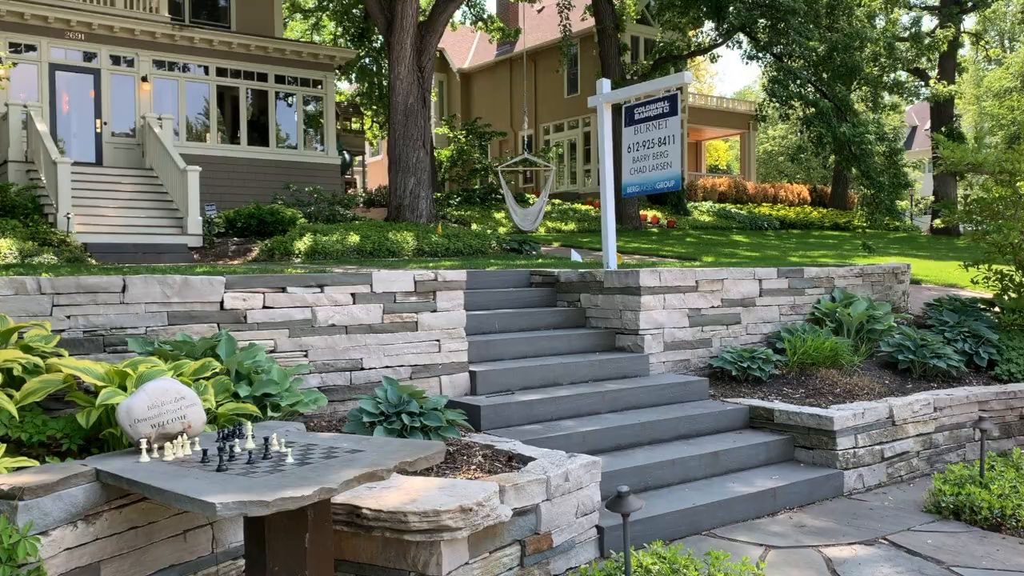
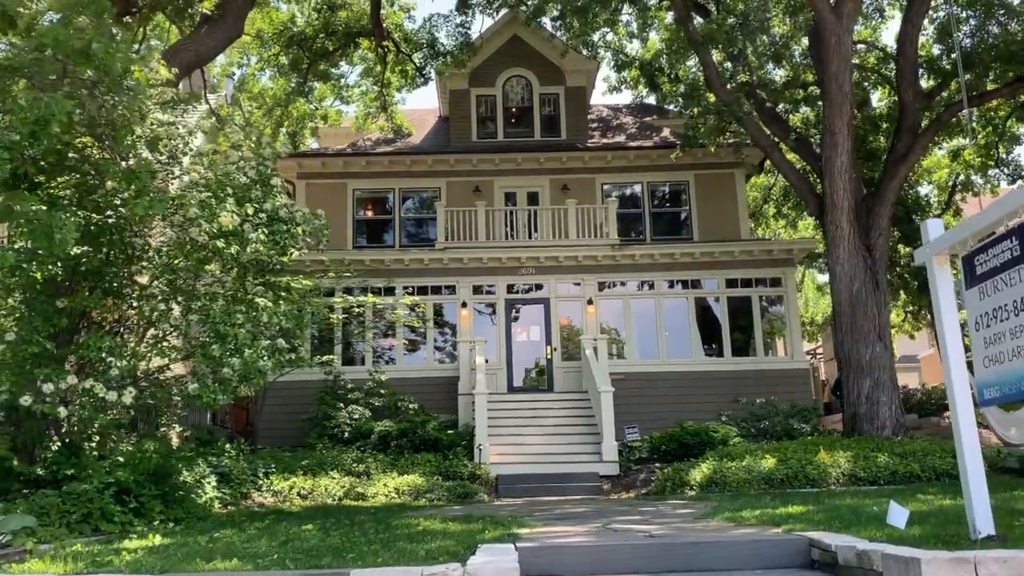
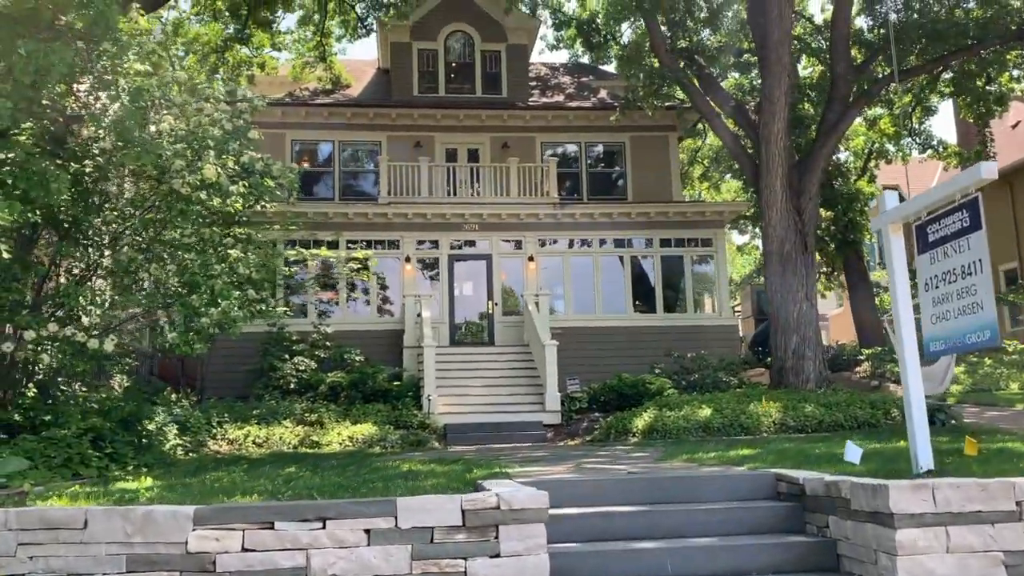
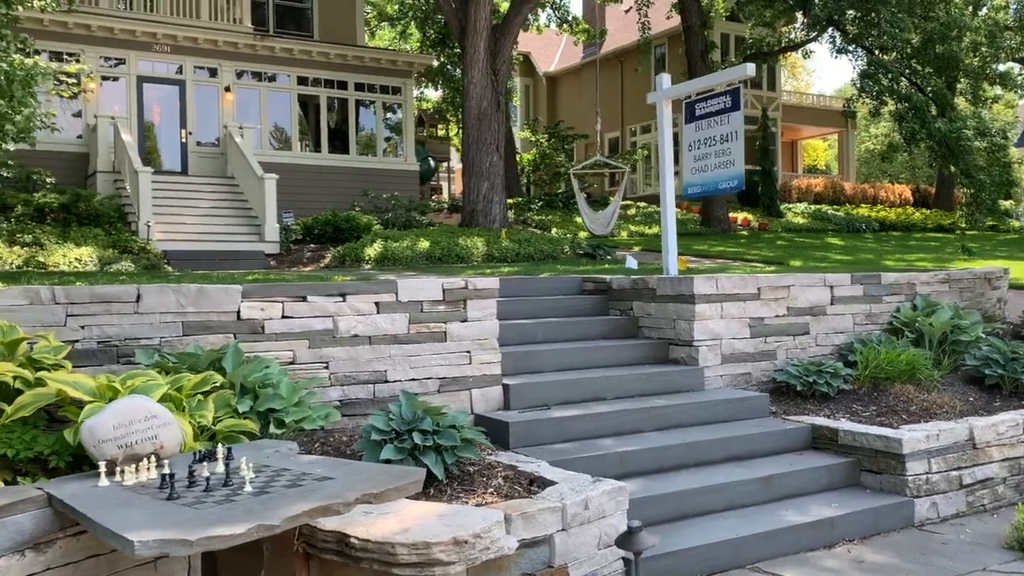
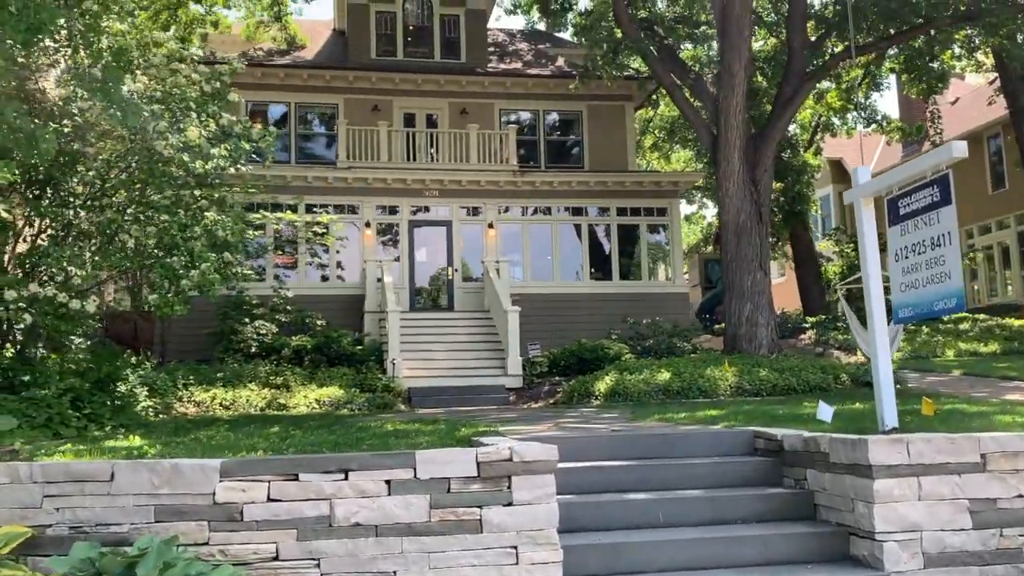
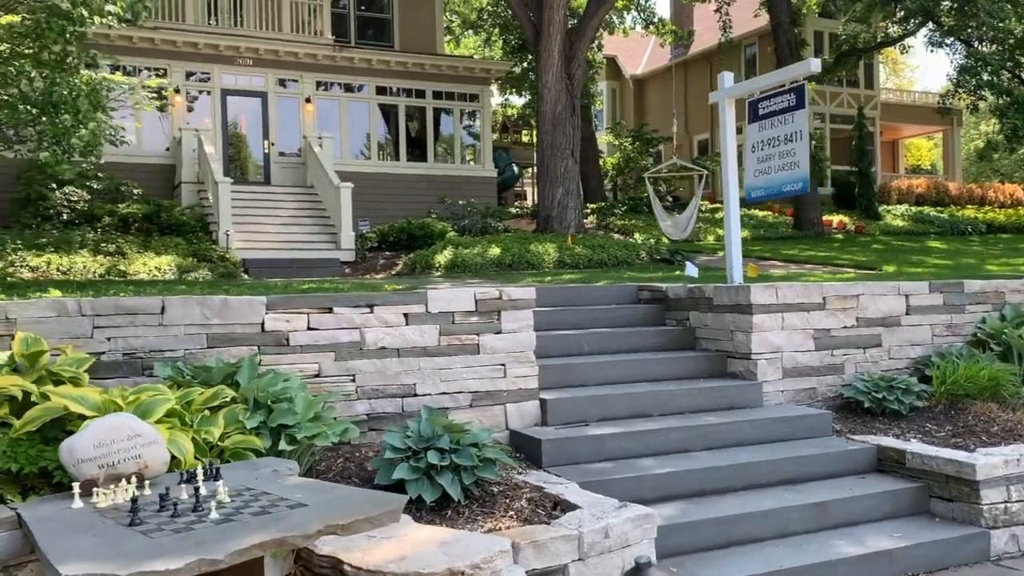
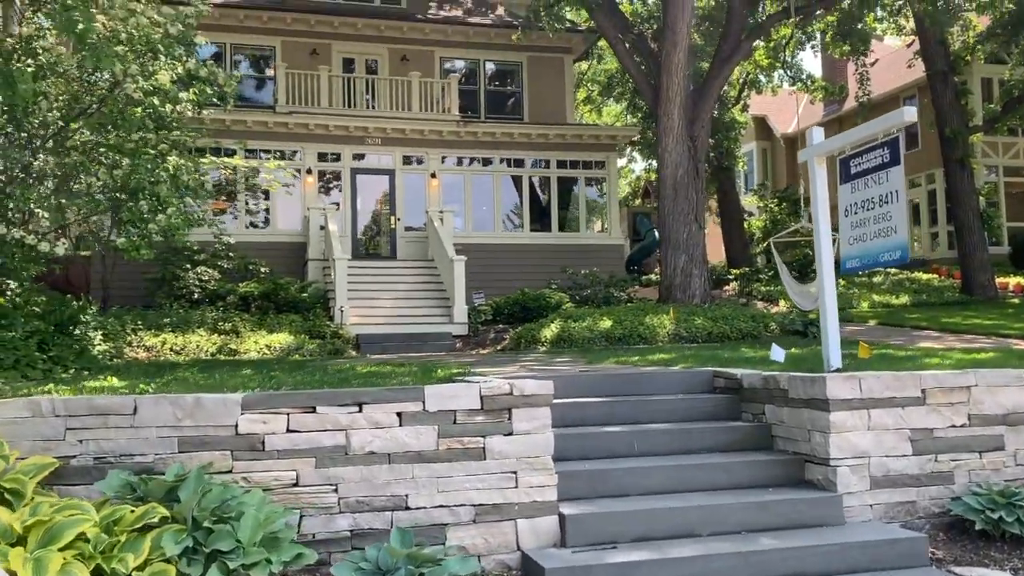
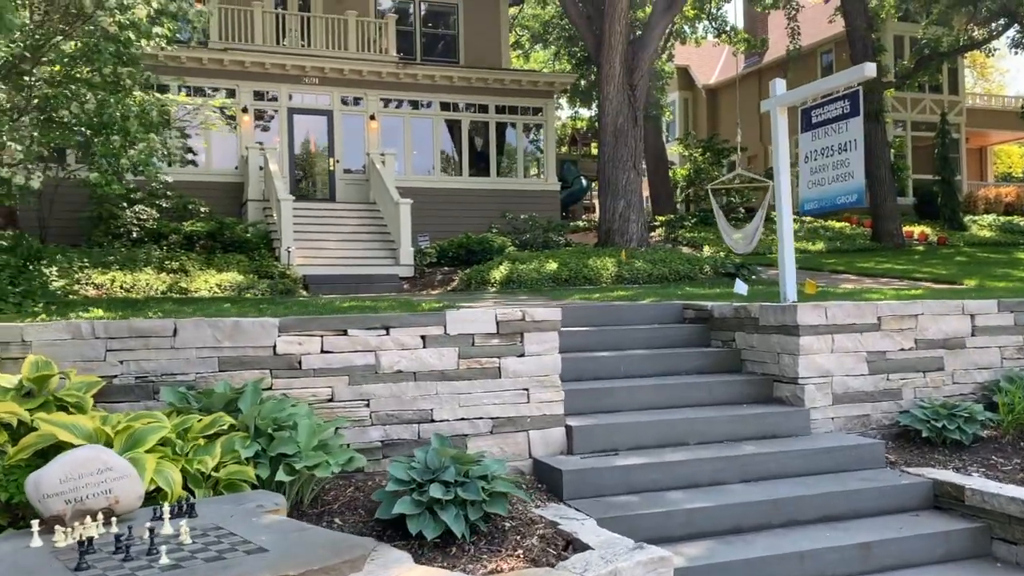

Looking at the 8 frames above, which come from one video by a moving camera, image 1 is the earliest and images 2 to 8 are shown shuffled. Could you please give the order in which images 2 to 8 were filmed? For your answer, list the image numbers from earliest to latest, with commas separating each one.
4, 6, 8, 7, 5, 3, 2
